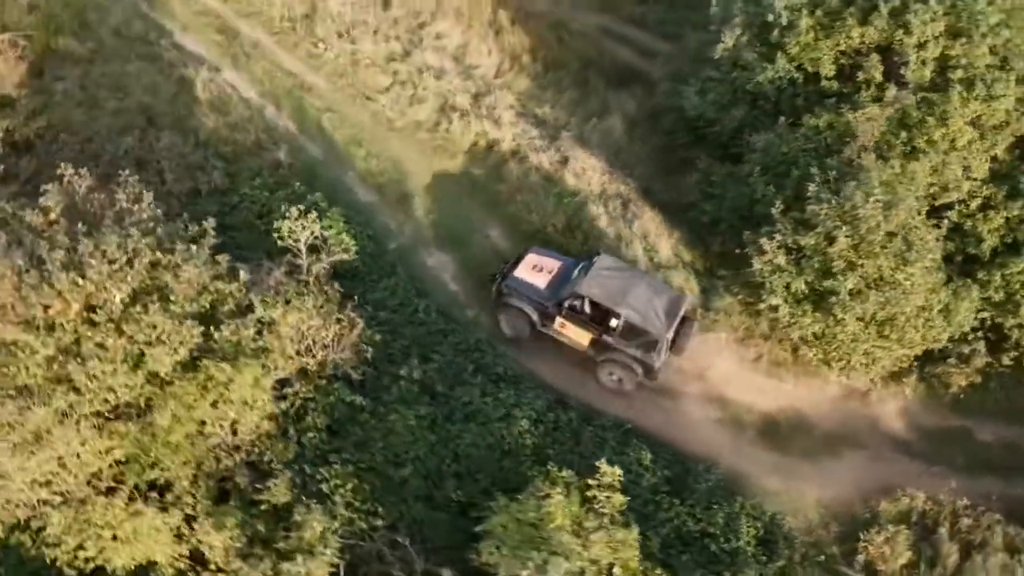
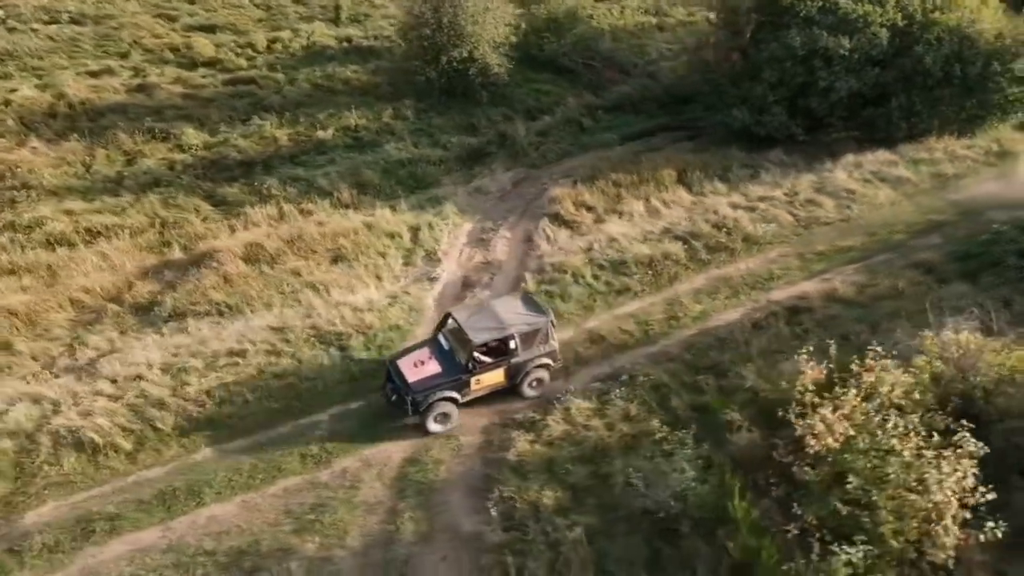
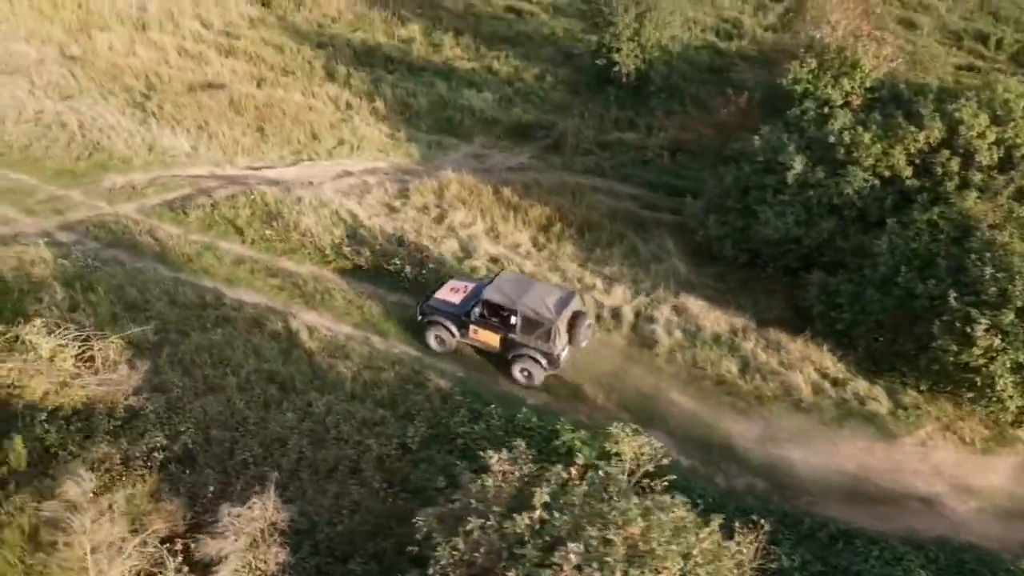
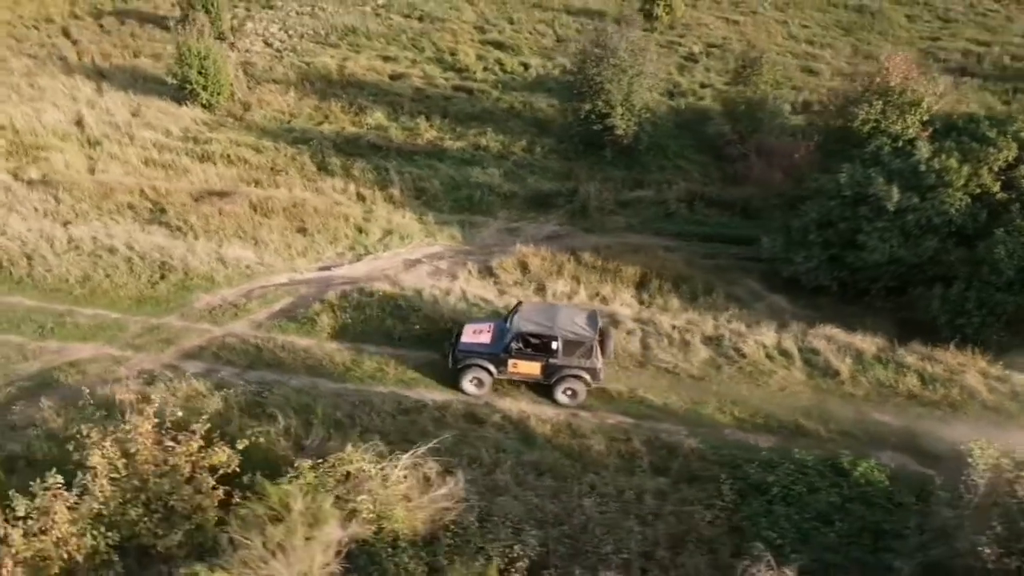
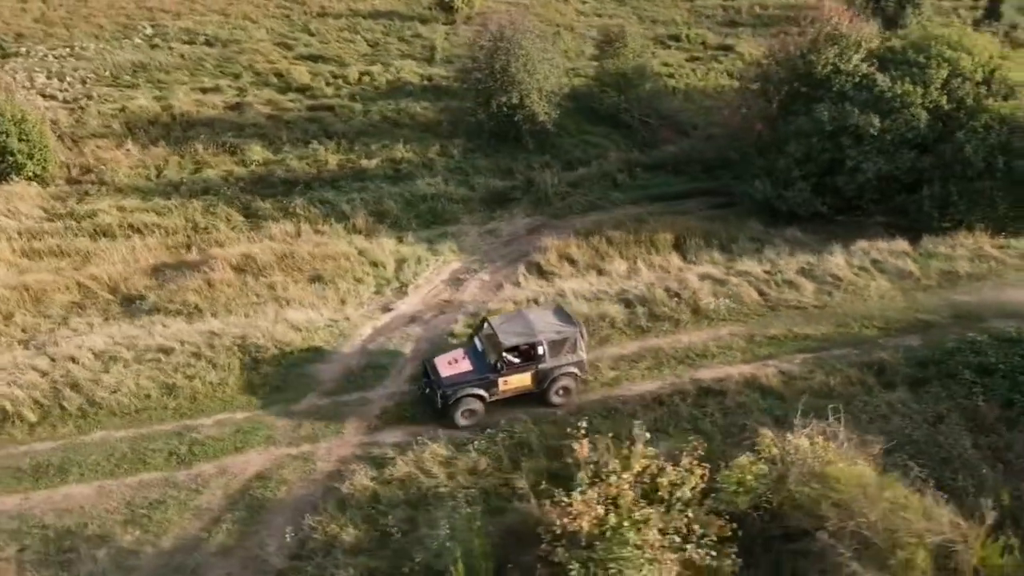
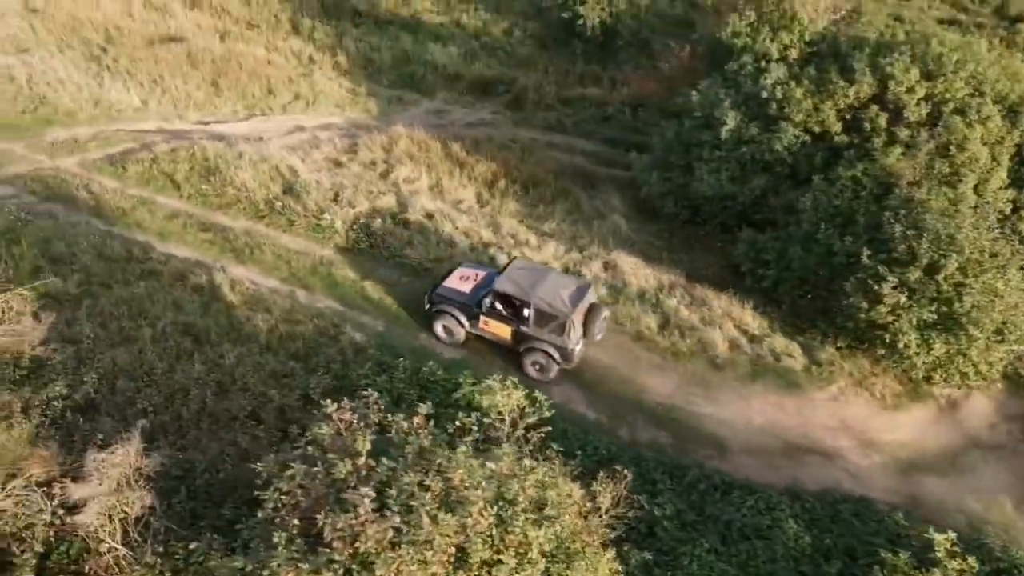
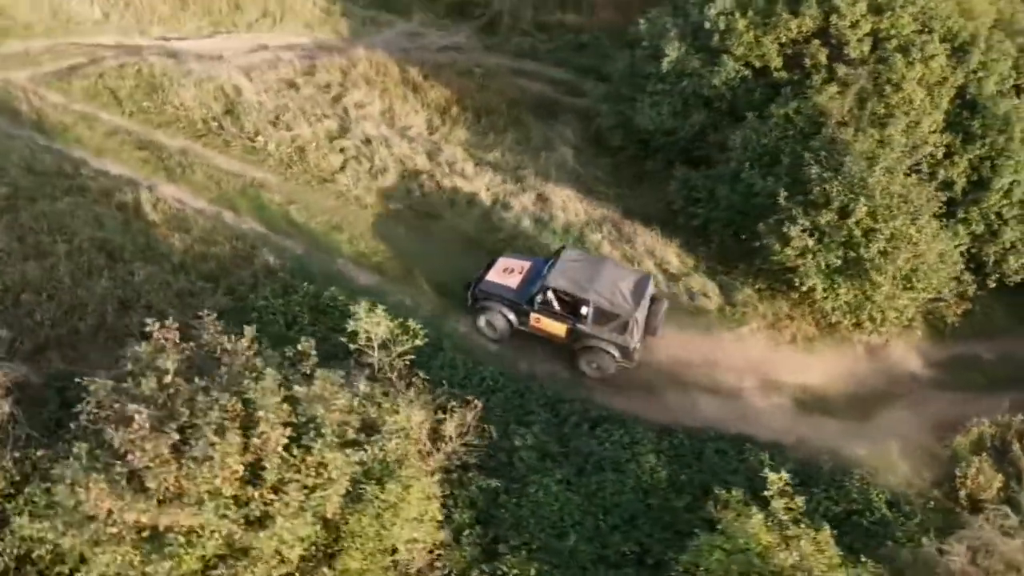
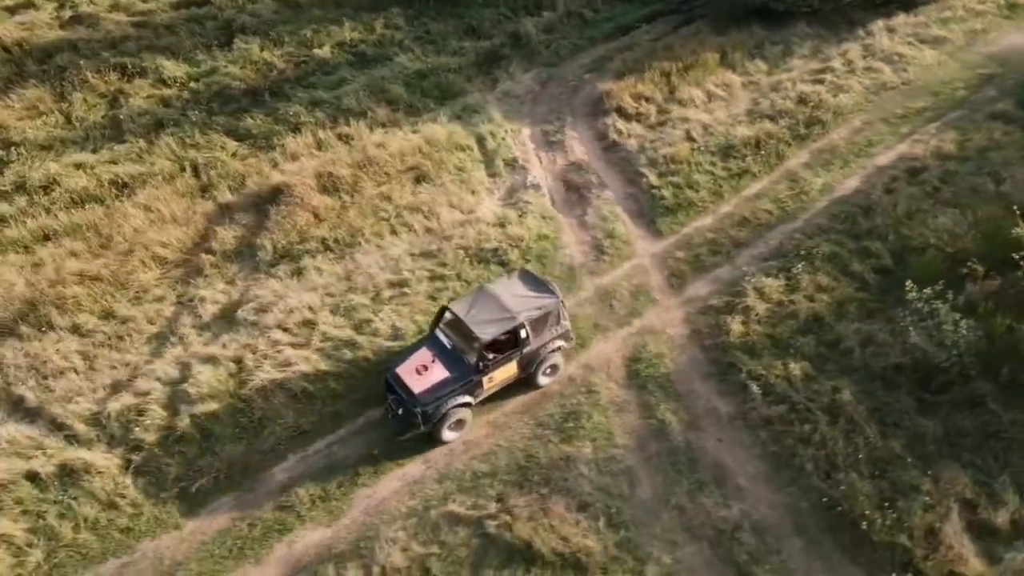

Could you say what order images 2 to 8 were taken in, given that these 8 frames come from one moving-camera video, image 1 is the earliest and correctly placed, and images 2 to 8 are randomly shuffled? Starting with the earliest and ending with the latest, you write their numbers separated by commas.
7, 6, 3, 4, 5, 2, 8
